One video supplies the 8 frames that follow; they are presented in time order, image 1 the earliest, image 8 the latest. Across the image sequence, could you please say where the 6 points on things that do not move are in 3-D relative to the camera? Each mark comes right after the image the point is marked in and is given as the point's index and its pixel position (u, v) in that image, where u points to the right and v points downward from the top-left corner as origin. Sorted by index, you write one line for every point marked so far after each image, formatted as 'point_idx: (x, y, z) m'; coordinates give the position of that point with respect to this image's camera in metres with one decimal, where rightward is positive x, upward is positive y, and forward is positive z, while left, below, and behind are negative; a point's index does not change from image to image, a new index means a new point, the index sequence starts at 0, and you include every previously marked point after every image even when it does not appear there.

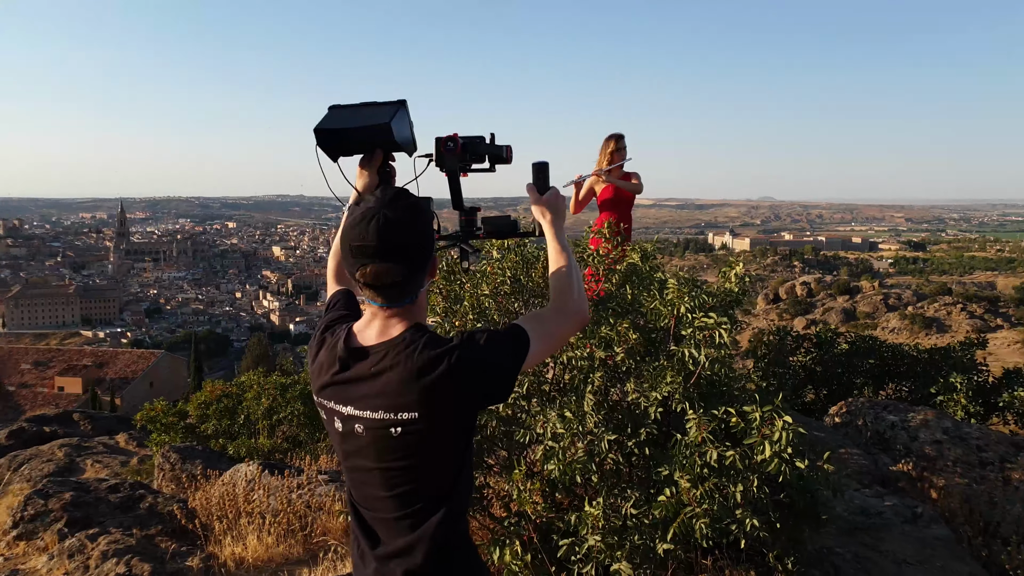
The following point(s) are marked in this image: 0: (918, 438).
0: (+2.4, -0.9, +4.8) m
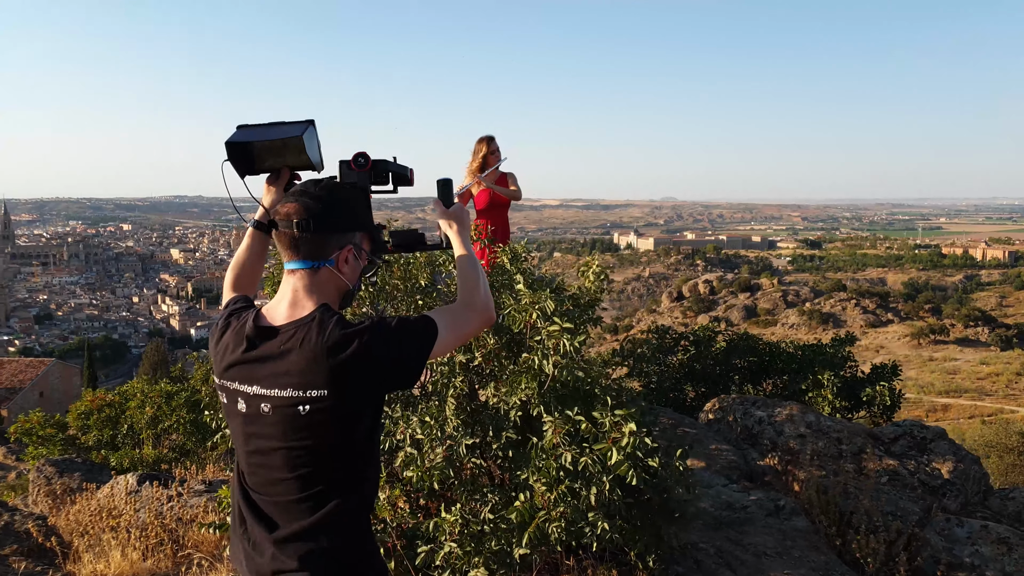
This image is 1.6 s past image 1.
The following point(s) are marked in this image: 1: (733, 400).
0: (+1.7, -0.9, +4.9) m
1: (+1.5, -0.8, +5.4) m
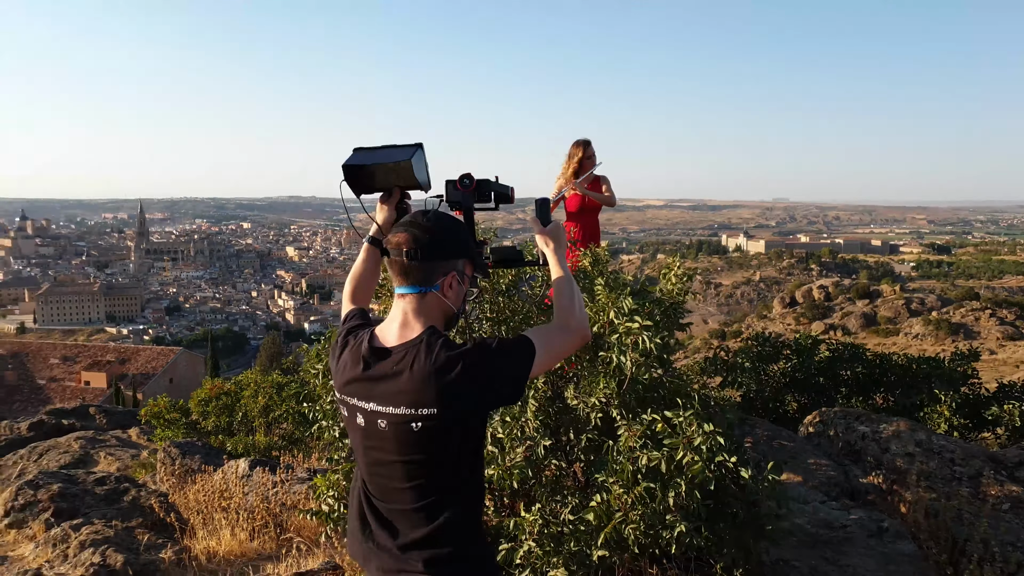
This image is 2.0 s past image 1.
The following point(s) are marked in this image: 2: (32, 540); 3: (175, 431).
0: (+2.2, -0.9, +4.7) m
1: (+2.1, -0.8, +5.2) m
2: (-2.8, -1.5, +4.7) m
3: (-5.2, -2.2, +12.2) m
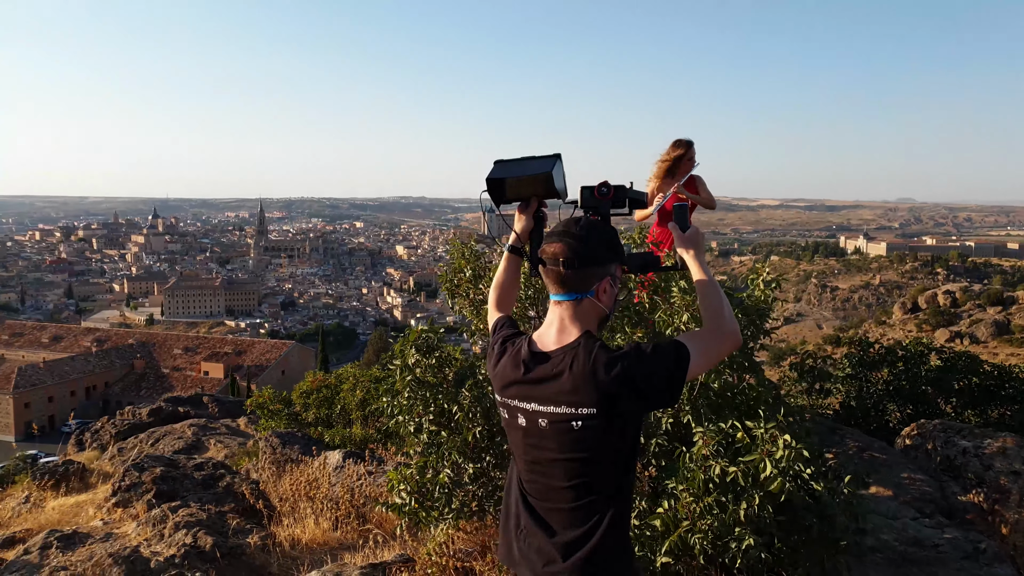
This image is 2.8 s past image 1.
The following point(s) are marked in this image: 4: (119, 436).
0: (+2.6, -1.0, +4.4) m
1: (+2.6, -0.9, +4.9) m
2: (-2.4, -1.5, +5.0) m
3: (-3.7, -2.1, +12.8) m
4: (-6.4, -2.4, +13.1) m
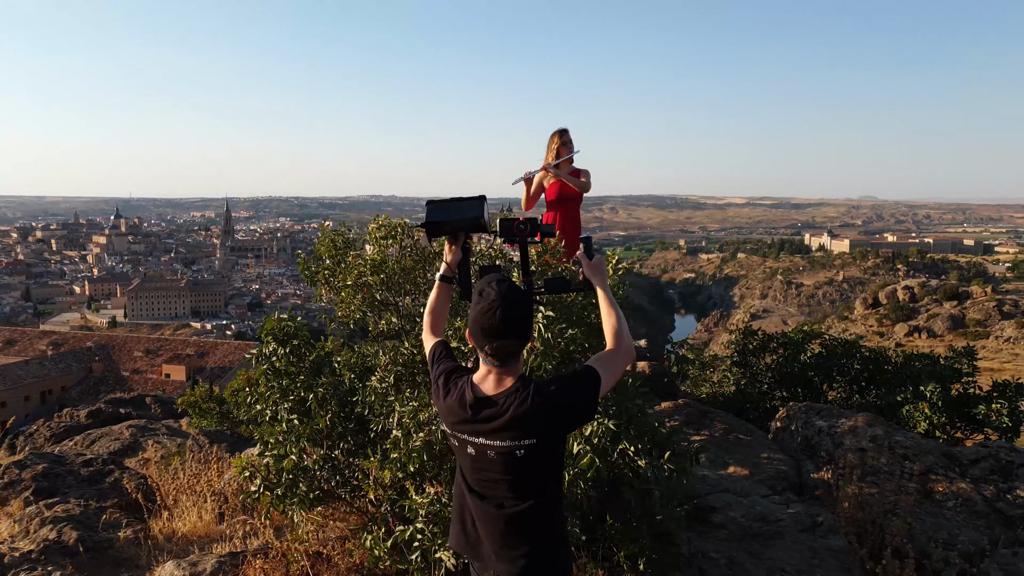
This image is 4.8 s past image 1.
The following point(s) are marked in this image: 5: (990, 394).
0: (+1.9, -0.9, +4.5) m
1: (+1.8, -0.8, +5.1) m
2: (-3.1, -1.4, +5.0) m
3: (-4.8, -2.1, +12.7) m
4: (-7.4, -2.4, +12.9) m
5: (+3.4, -0.8, +5.9) m
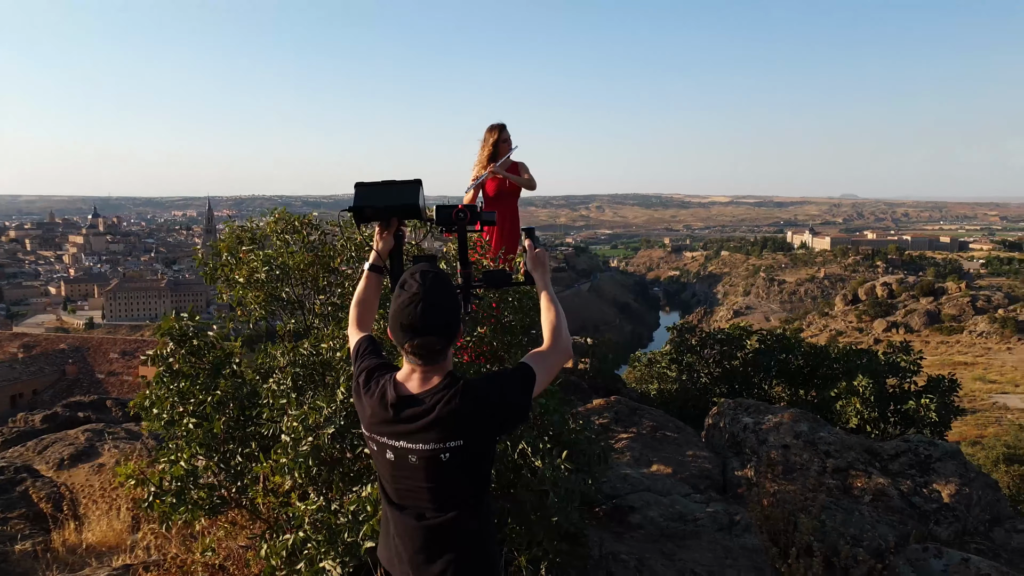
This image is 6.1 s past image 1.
0: (+1.4, -0.9, +4.5) m
1: (+1.4, -0.7, +5.0) m
2: (-3.6, -1.4, +4.9) m
3: (-5.4, -2.1, +12.5) m
4: (-8.0, -2.4, +12.7) m
5: (+3.0, -0.8, +5.8) m
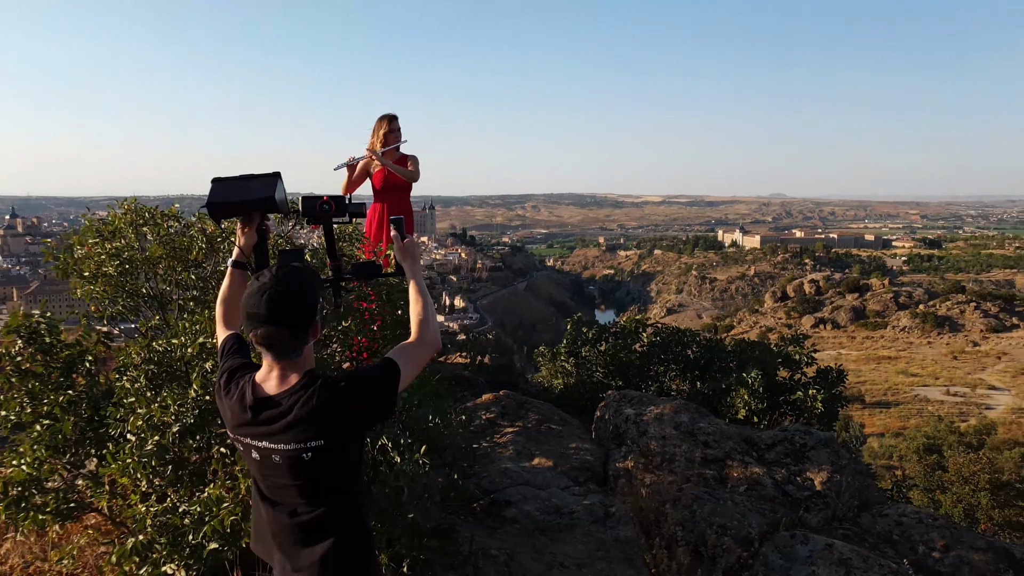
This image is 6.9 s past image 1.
0: (+0.8, -0.8, +4.5) m
1: (+0.7, -0.7, +5.0) m
2: (-4.3, -1.4, +4.5) m
3: (-6.7, -2.1, +12.0) m
4: (-9.3, -2.4, +11.9) m
5: (+2.2, -0.7, +6.0) m
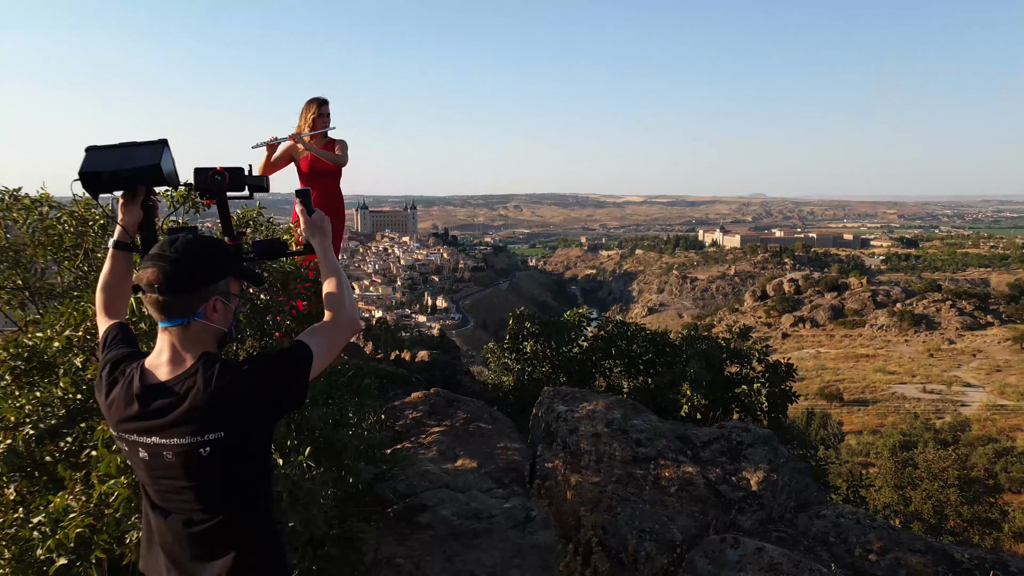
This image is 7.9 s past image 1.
0: (+0.3, -0.8, +4.2) m
1: (+0.2, -0.6, +4.8) m
2: (-4.7, -1.3, +4.1) m
3: (-7.2, -2.0, +11.6) m
4: (-9.9, -2.4, +11.4) m
5: (+1.7, -0.6, +5.7) m
